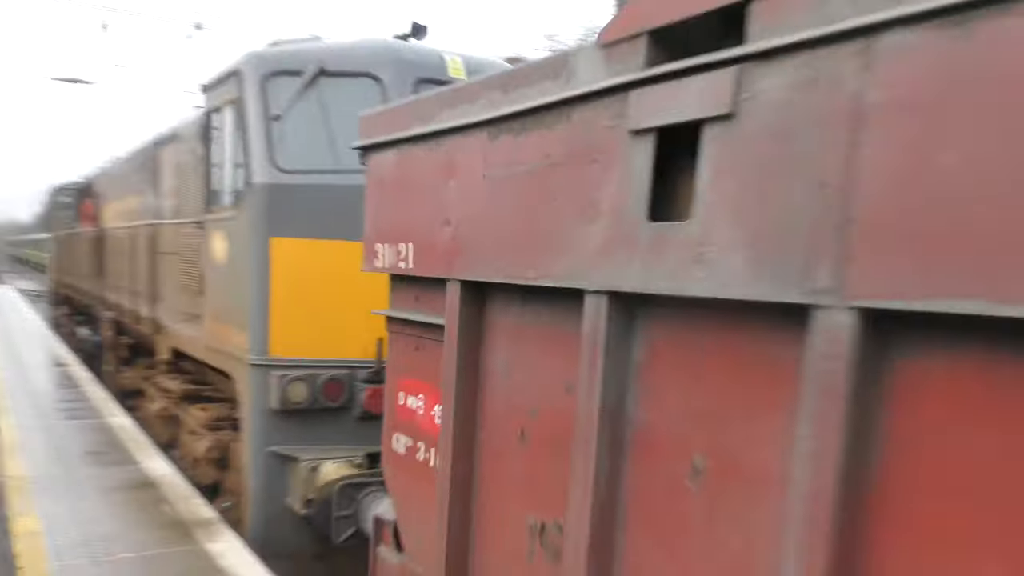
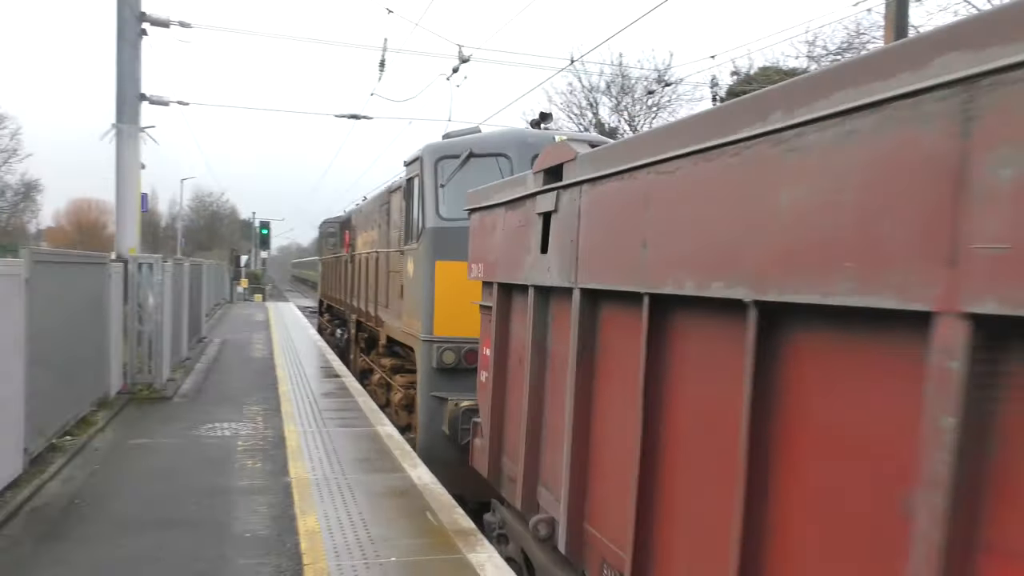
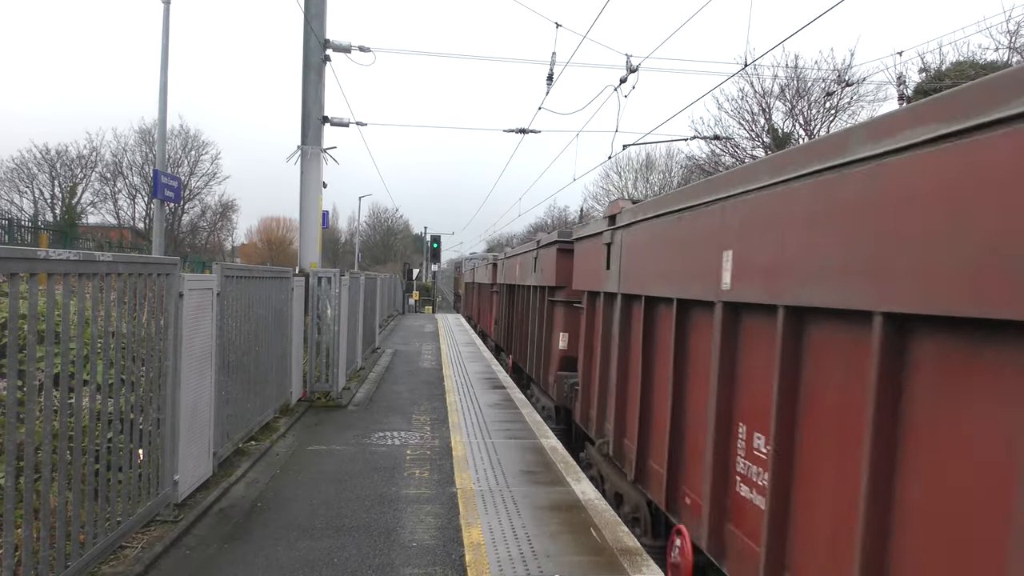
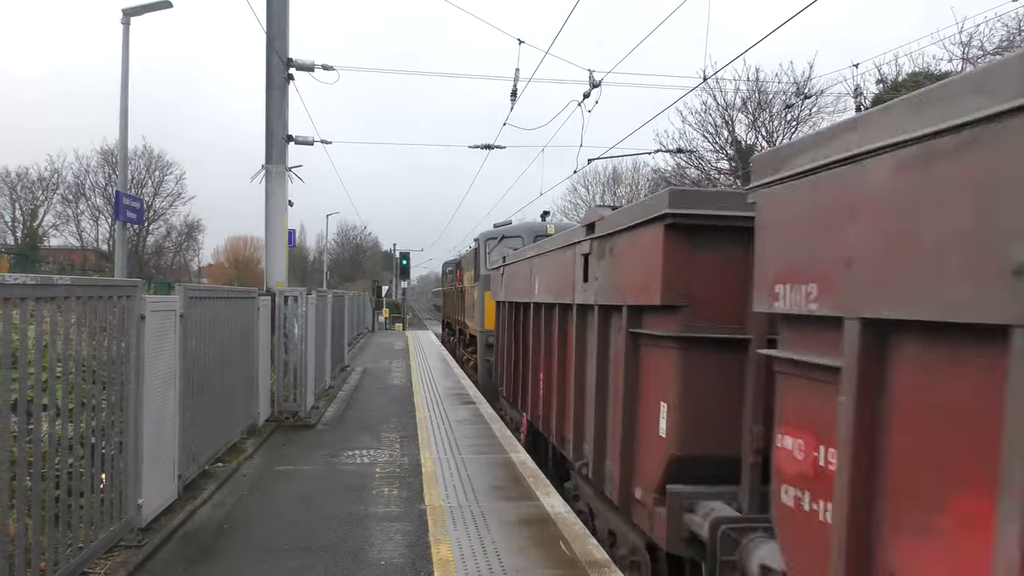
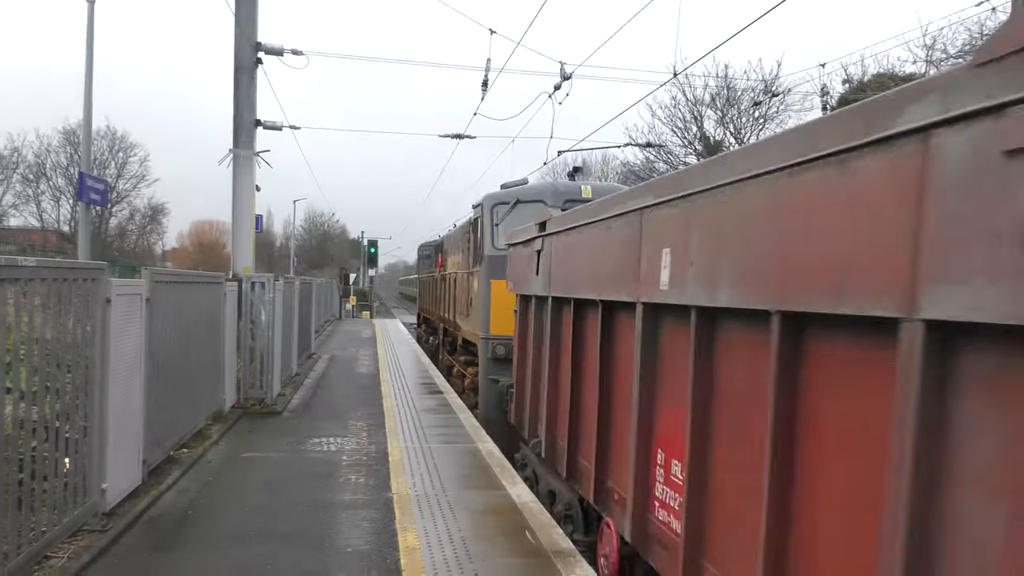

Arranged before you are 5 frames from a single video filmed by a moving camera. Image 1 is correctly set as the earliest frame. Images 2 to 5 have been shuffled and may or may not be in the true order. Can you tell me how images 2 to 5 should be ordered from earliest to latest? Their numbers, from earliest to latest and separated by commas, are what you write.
2, 5, 4, 3
